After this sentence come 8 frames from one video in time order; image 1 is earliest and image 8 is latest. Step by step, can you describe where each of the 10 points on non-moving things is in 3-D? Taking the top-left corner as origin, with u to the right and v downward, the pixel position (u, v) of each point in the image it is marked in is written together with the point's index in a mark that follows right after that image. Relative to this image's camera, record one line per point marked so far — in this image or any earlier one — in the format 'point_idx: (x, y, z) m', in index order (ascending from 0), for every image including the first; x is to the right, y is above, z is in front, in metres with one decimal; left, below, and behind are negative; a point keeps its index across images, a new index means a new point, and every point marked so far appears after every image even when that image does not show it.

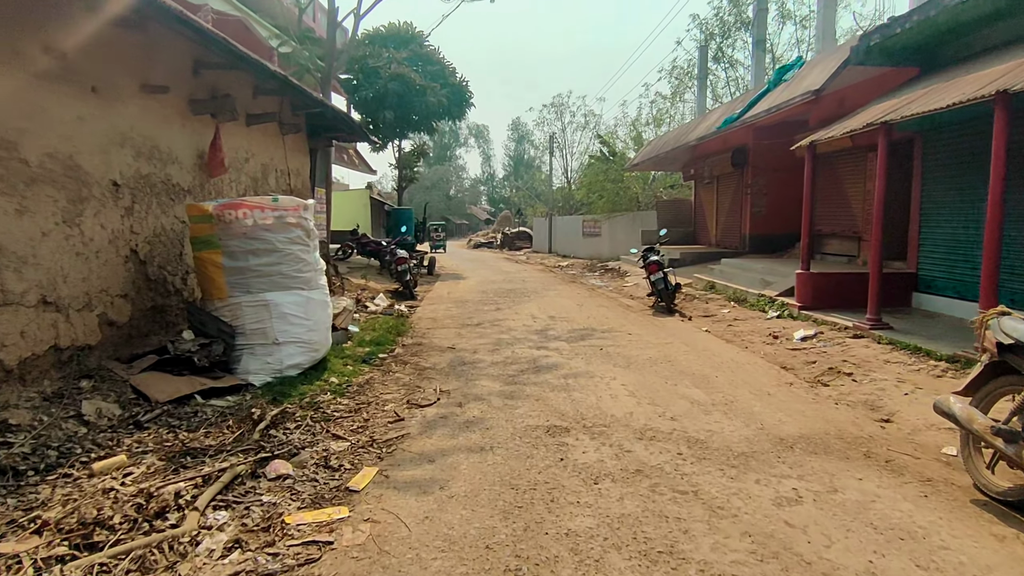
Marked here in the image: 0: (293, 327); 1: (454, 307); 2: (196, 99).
0: (-1.8, -0.3, +5.4) m
1: (-1.0, -0.3, +11.0) m
2: (-3.2, +1.9, +6.5) m
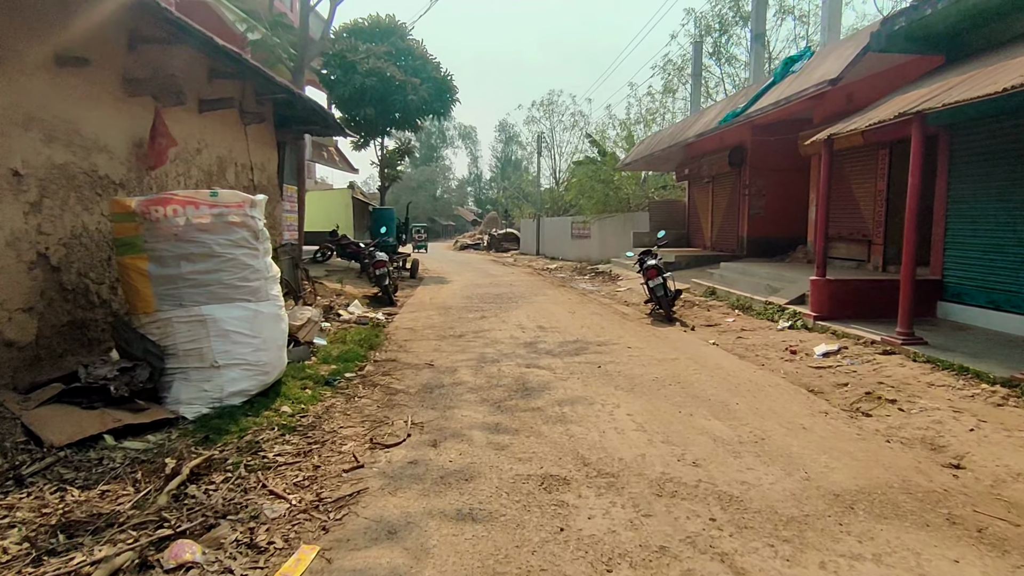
0: (-1.9, -0.4, +4.5) m
1: (-1.2, -0.4, +10.1) m
2: (-3.3, +1.8, +5.6) m
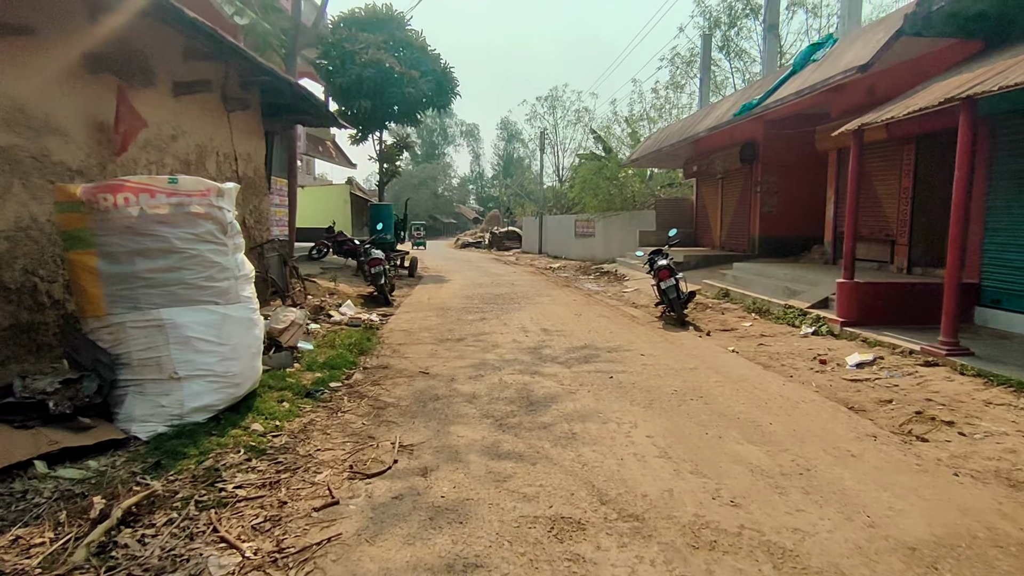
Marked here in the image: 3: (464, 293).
0: (-1.9, -0.4, +4.0) m
1: (-1.2, -0.4, +9.6) m
2: (-3.3, +1.8, +5.0) m
3: (-0.9, -0.1, +12.6) m
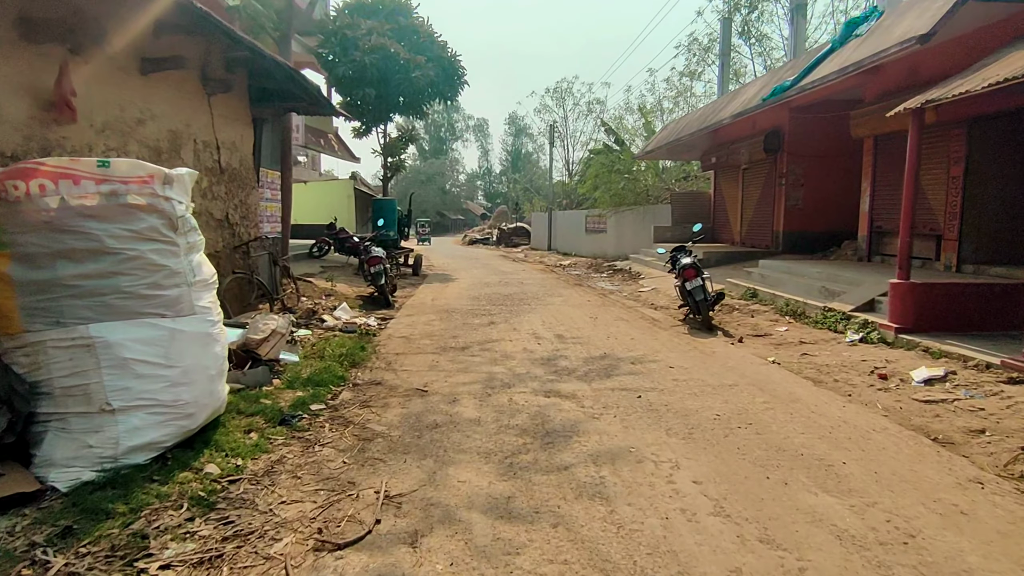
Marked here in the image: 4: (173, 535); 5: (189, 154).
0: (-1.9, -0.5, +3.2) m
1: (-1.0, -0.4, +8.8) m
2: (-3.2, +1.8, +4.2) m
3: (-0.8, -0.1, +11.8) m
4: (-1.4, -1.0, +2.6) m
5: (-3.3, +1.3, +6.5) m
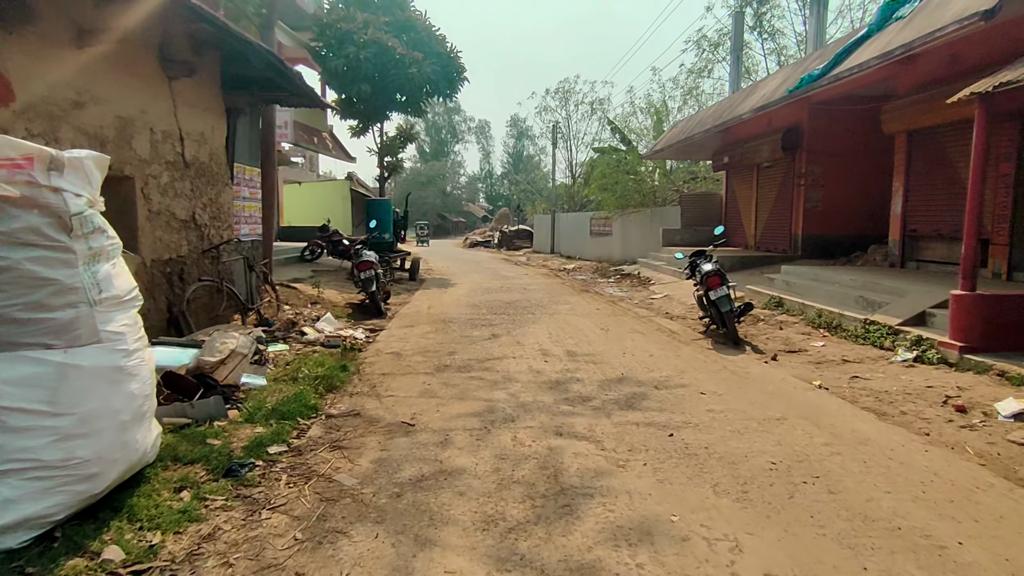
0: (-1.8, -0.6, +2.4) m
1: (-1.0, -0.5, +8.0) m
2: (-3.2, +1.7, +3.4) m
3: (-0.7, -0.2, +11.0) m
4: (-1.4, -1.1, +1.8) m
5: (-3.2, +1.3, +5.6) m
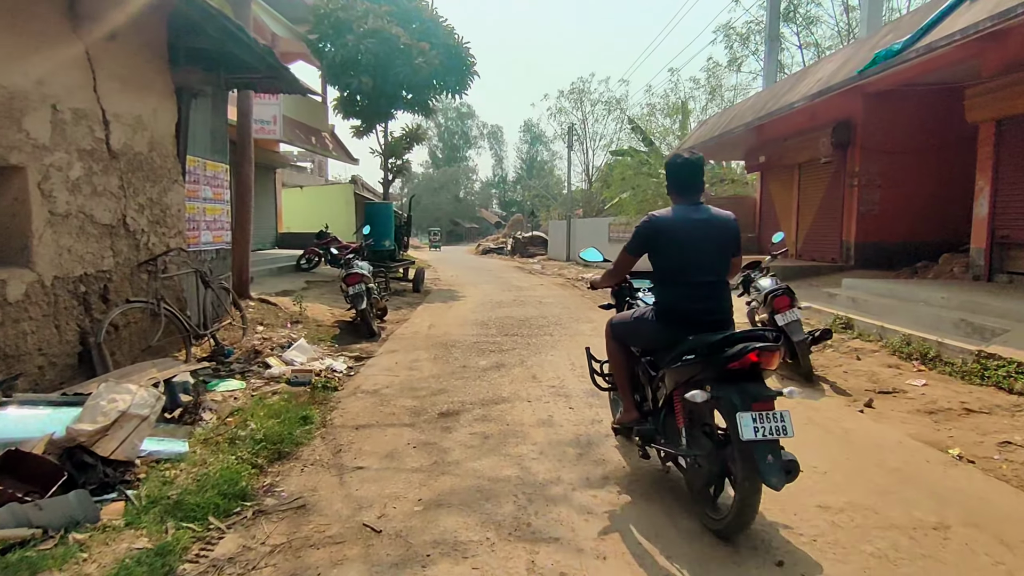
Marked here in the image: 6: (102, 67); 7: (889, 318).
0: (-1.8, -0.7, +1.0) m
1: (-0.9, -0.7, +6.5) m
2: (-3.1, +1.5, +2.1) m
3: (-0.5, -0.4, +9.6) m
4: (-1.4, -1.2, +0.4) m
5: (-3.1, +1.1, +4.3) m
6: (-3.1, +1.7, +4.9) m
7: (+4.2, -0.3, +7.1) m
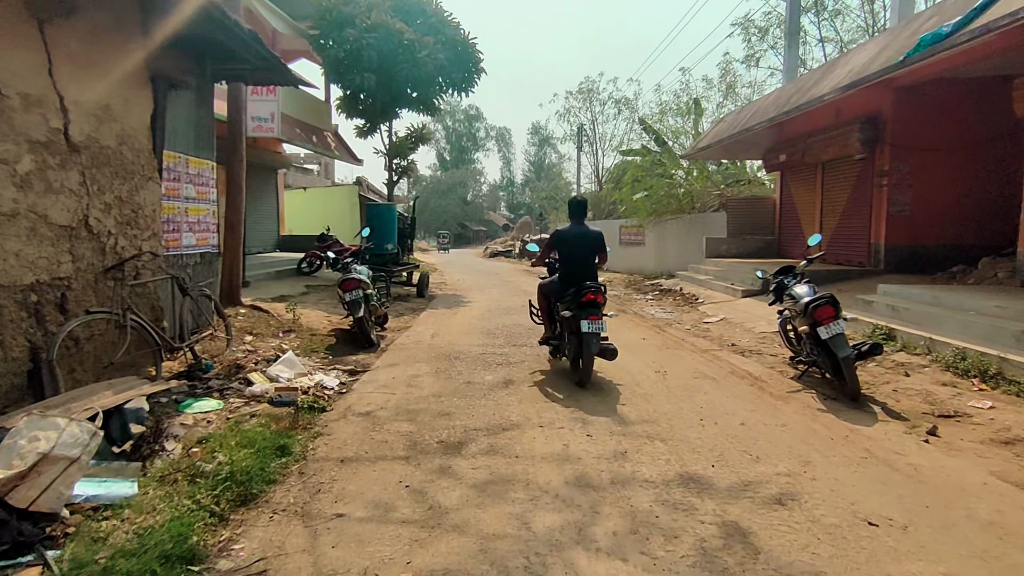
0: (-1.8, -0.7, +0.4) m
1: (-0.8, -0.8, +6.0) m
2: (-3.1, +1.5, +1.5) m
3: (-0.4, -0.5, +9.0) m
4: (-1.3, -1.3, -0.2) m
5: (-3.1, +1.0, +3.7) m
6: (-3.0, +1.6, +4.3) m
7: (+4.2, -0.4, +6.4) m
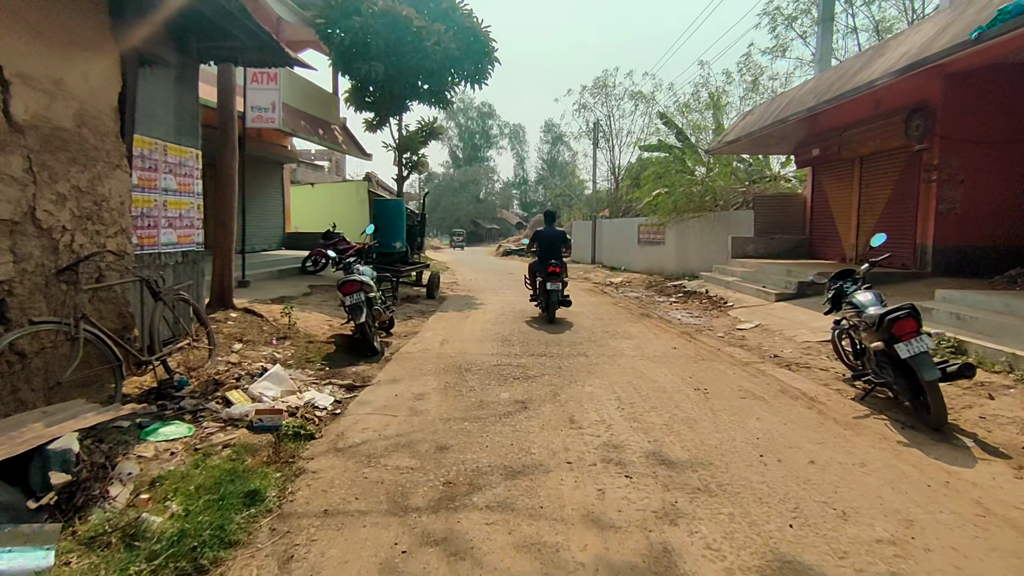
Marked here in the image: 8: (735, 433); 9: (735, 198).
0: (-1.7, -0.8, -0.3) m
1: (-0.6, -0.8, +5.2) m
2: (-3.0, +1.5, +0.8) m
3: (-0.2, -0.6, +8.2) m
4: (-1.3, -1.3, -0.9) m
5: (-2.9, +1.0, +3.0) m
6: (-2.9, +1.6, +3.6) m
7: (+4.4, -0.5, +5.6) m
8: (+1.5, -0.9, +4.2) m
9: (+6.2, +2.5, +17.8) m
